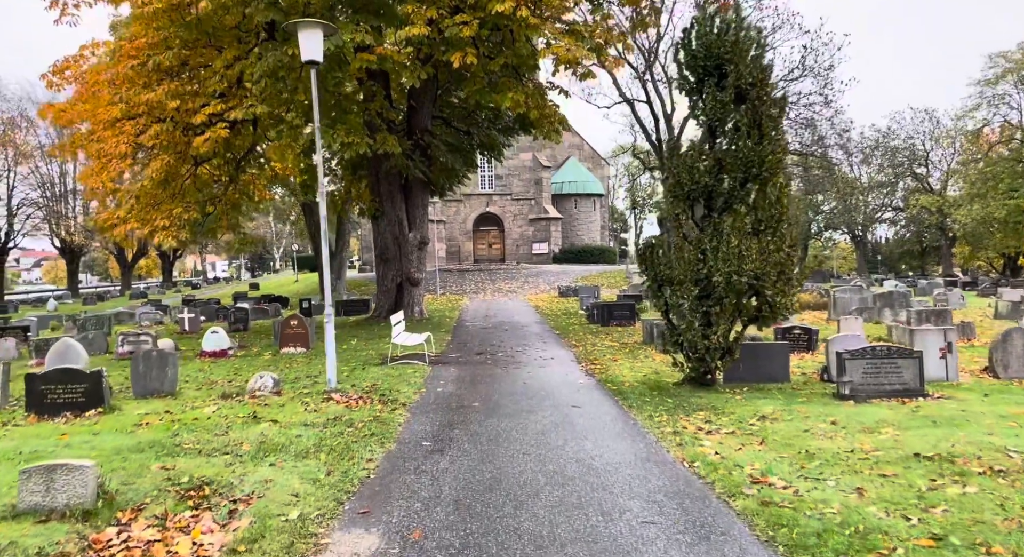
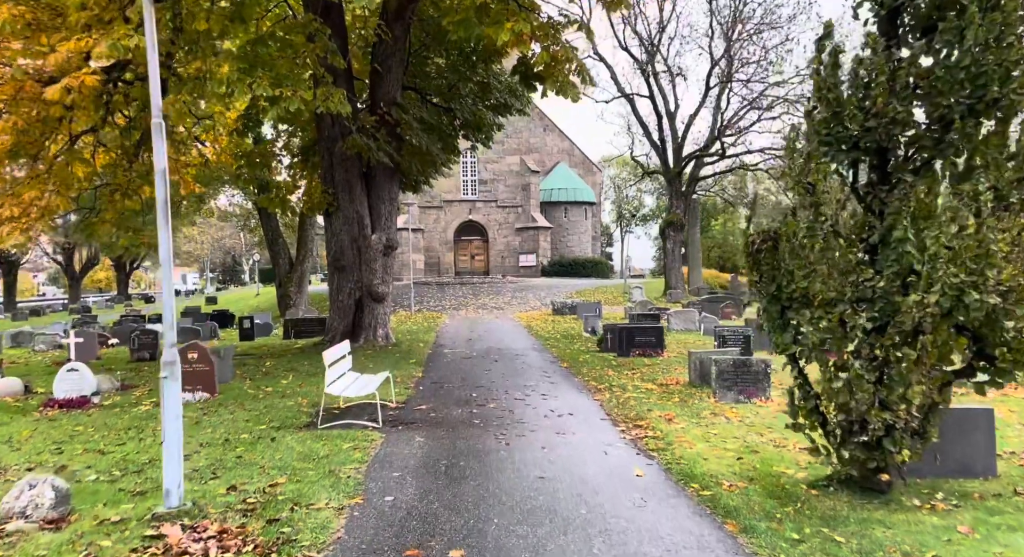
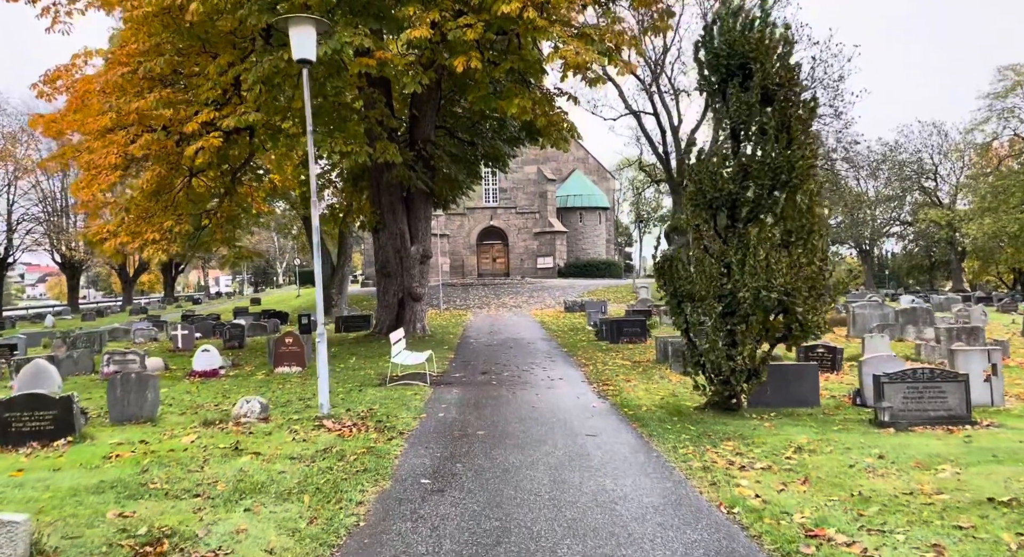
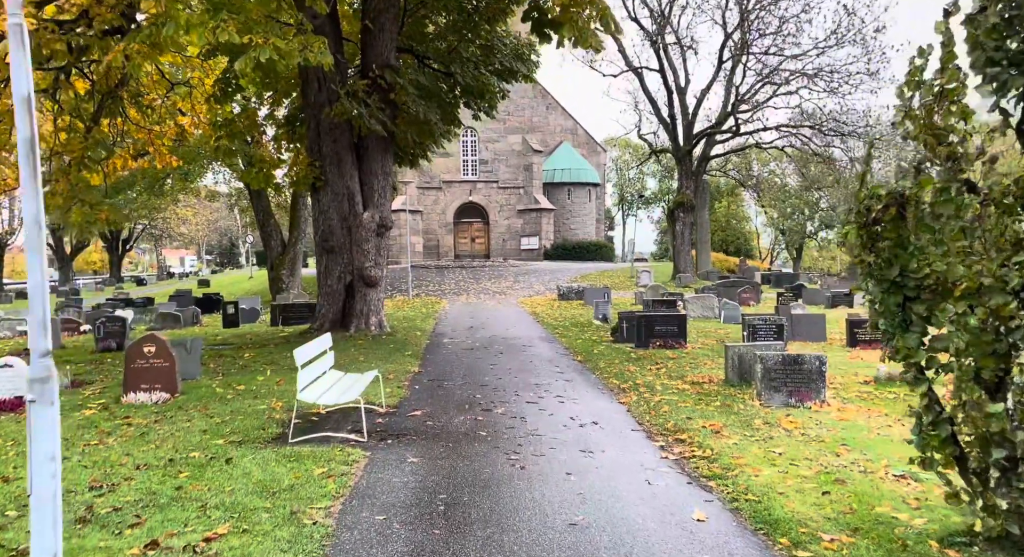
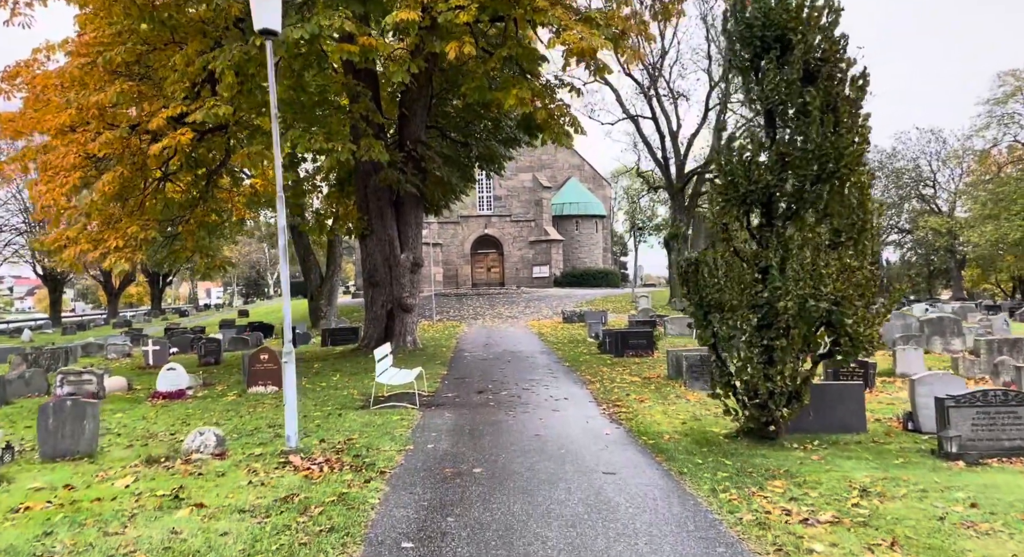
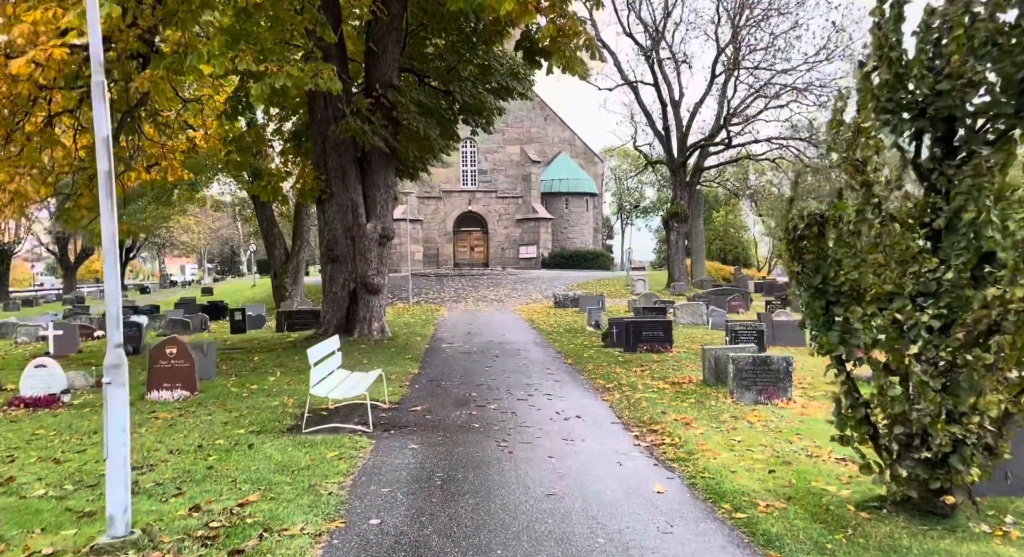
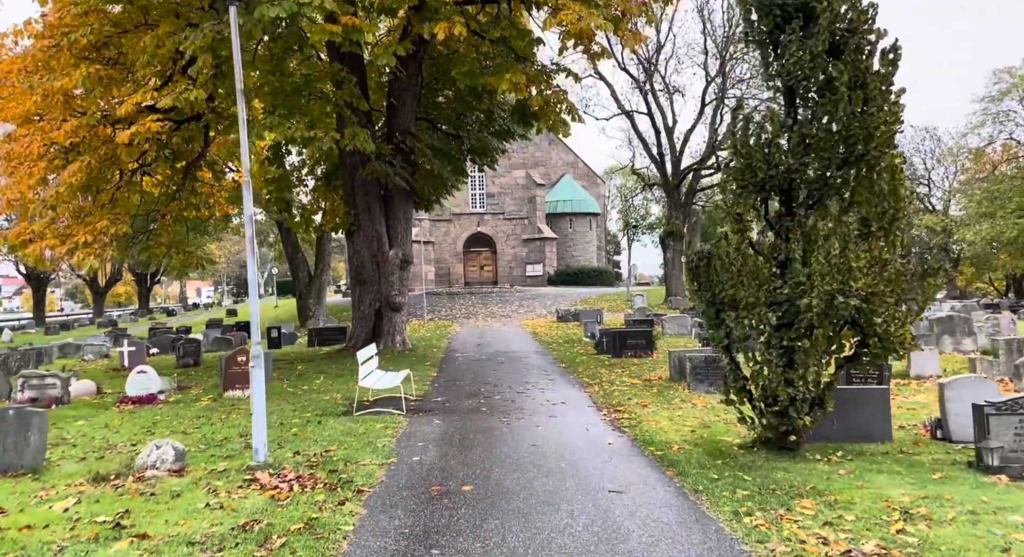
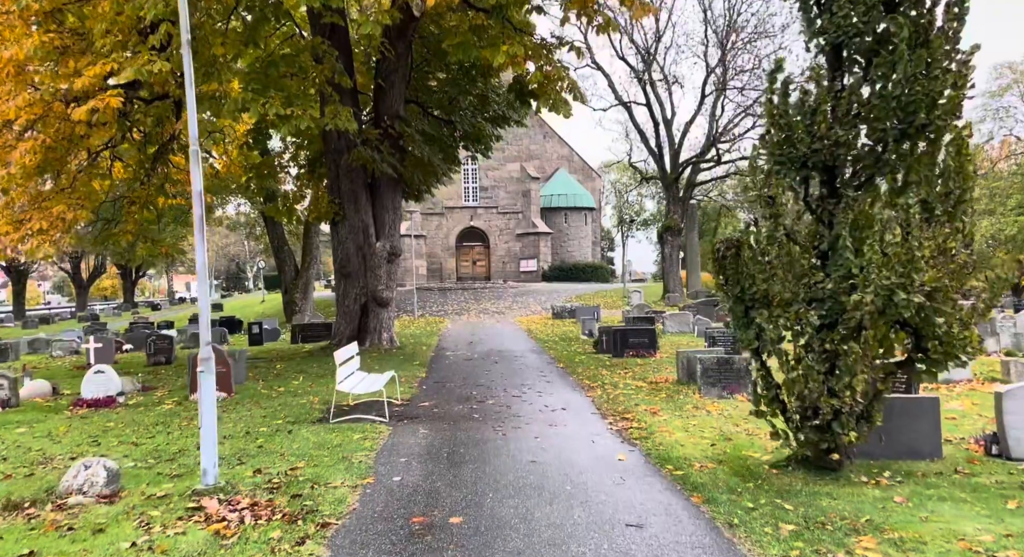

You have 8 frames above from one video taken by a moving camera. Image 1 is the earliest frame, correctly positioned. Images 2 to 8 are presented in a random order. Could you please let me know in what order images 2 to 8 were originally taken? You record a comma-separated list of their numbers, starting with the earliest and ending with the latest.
3, 5, 7, 8, 2, 6, 4
